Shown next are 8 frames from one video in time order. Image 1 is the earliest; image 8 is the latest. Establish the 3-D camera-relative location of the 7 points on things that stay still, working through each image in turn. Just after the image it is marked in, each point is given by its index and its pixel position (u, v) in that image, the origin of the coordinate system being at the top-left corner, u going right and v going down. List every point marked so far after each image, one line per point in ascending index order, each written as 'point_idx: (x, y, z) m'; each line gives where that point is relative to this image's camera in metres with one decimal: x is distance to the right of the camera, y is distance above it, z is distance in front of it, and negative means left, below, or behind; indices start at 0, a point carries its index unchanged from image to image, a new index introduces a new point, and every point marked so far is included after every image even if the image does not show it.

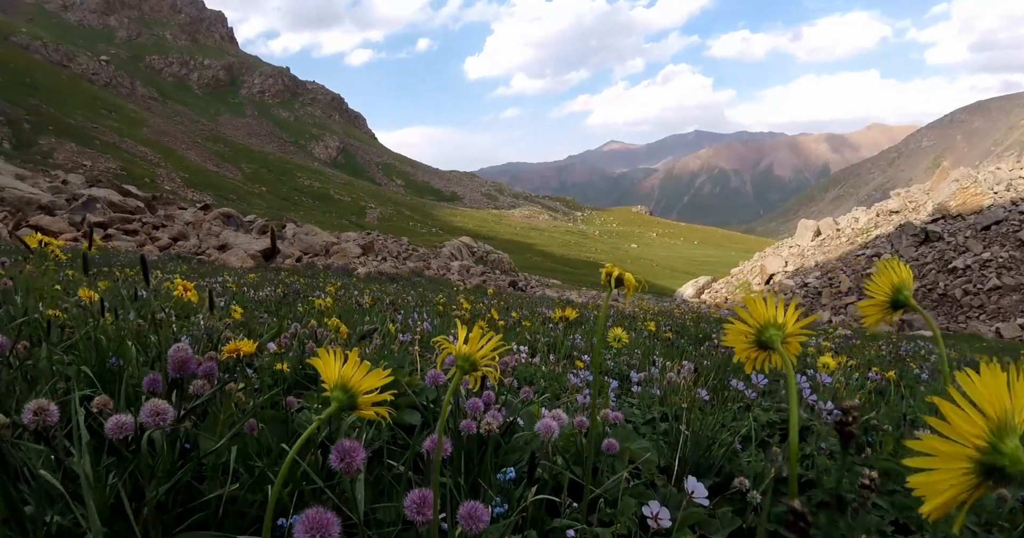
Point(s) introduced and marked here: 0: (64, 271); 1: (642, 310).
0: (-5.9, 0.0, +8.4) m
1: (+3.3, -1.2, +17.6) m
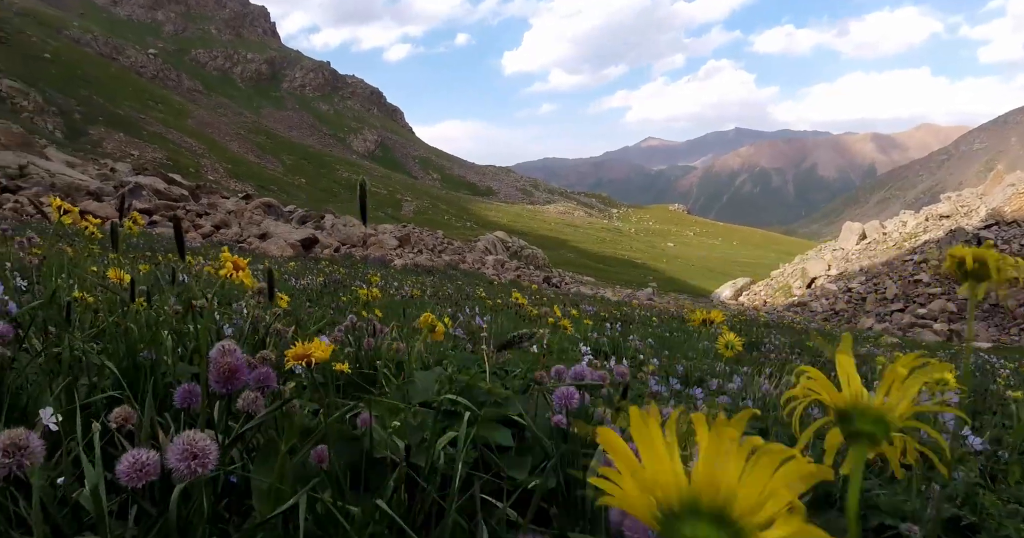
0: (-5.3, +0.2, +8.3) m
1: (+4.4, -1.1, +17.0) m
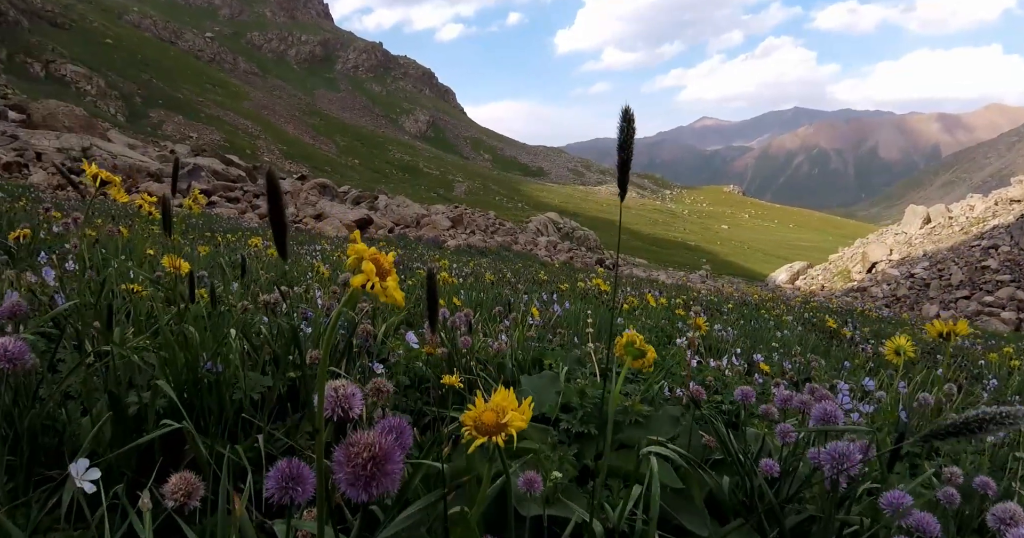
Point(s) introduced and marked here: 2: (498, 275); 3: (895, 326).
0: (-4.4, +0.5, +8.3) m
1: (+5.9, -0.7, +16.2) m
2: (-0.2, -0.1, +11.3) m
3: (+7.6, -1.1, +12.6) m
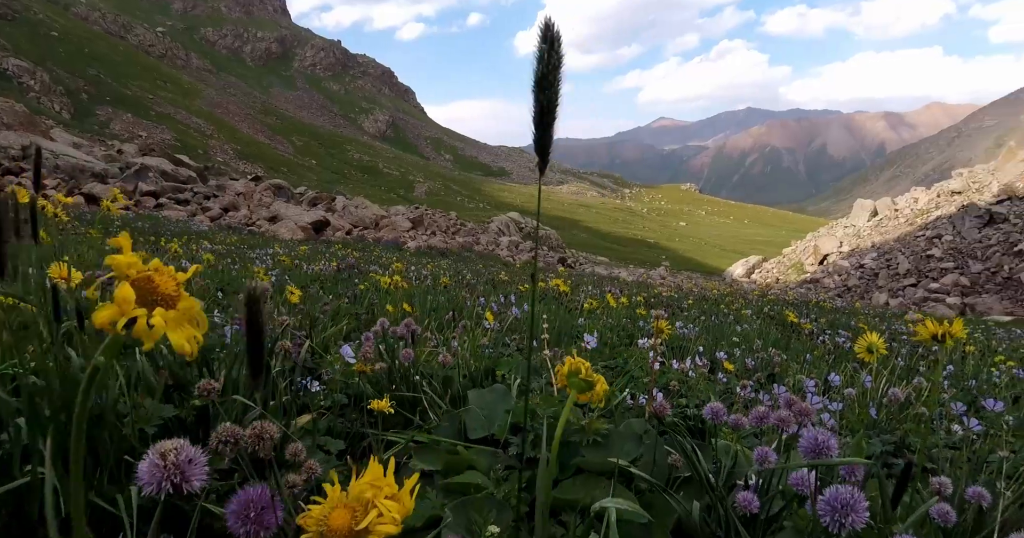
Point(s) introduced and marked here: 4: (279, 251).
0: (-4.9, +0.4, +7.8) m
1: (+4.9, -0.6, +16.4) m
2: (-0.9, -0.1, +11.1) m
3: (+6.8, -1.0, +12.9) m
4: (-4.5, +0.4, +12.4) m
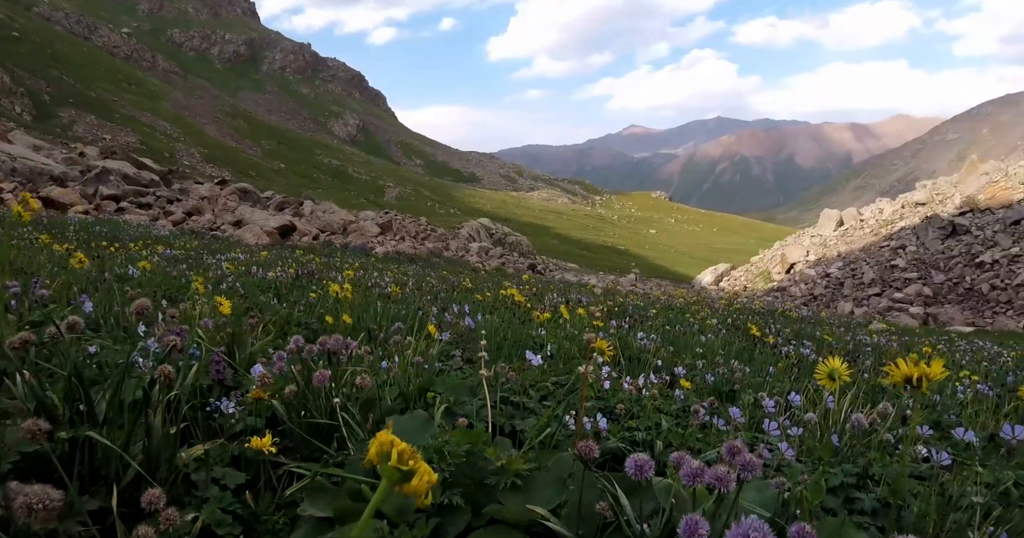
0: (-5.4, +0.3, +7.4) m
1: (+4.0, -0.8, +16.4) m
2: (-1.5, -0.2, +10.9) m
3: (+6.1, -1.2, +13.0) m
4: (-5.2, +0.2, +12.0) m
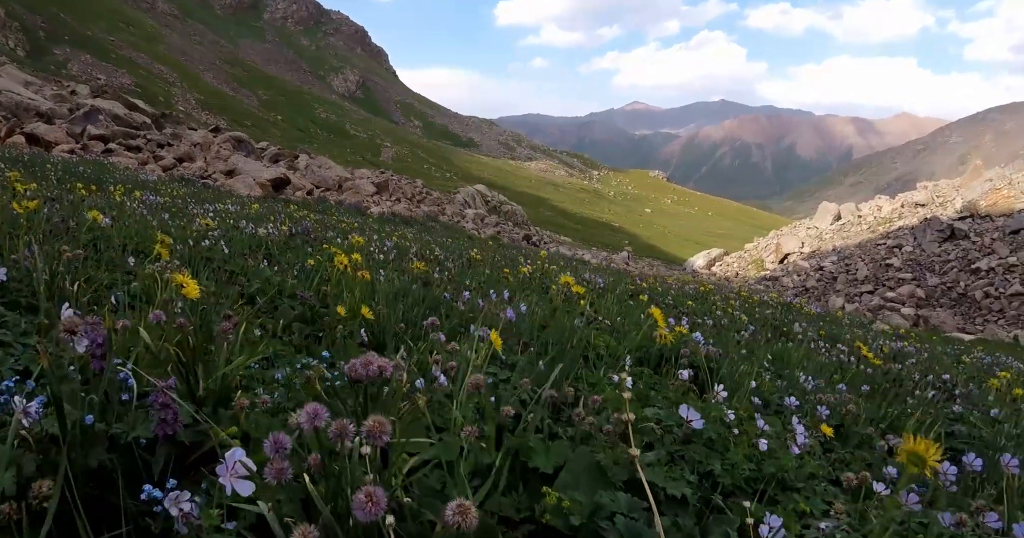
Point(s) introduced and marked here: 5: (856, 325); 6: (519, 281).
0: (-5.1, +0.9, +6.4) m
1: (+4.1, -0.4, +15.6) m
2: (-1.3, +0.3, +9.9) m
3: (+6.2, -1.1, +12.2) m
4: (-4.9, +1.1, +11.0) m
5: (+7.5, -1.2, +13.6) m
6: (+0.2, -0.1, +6.4) m
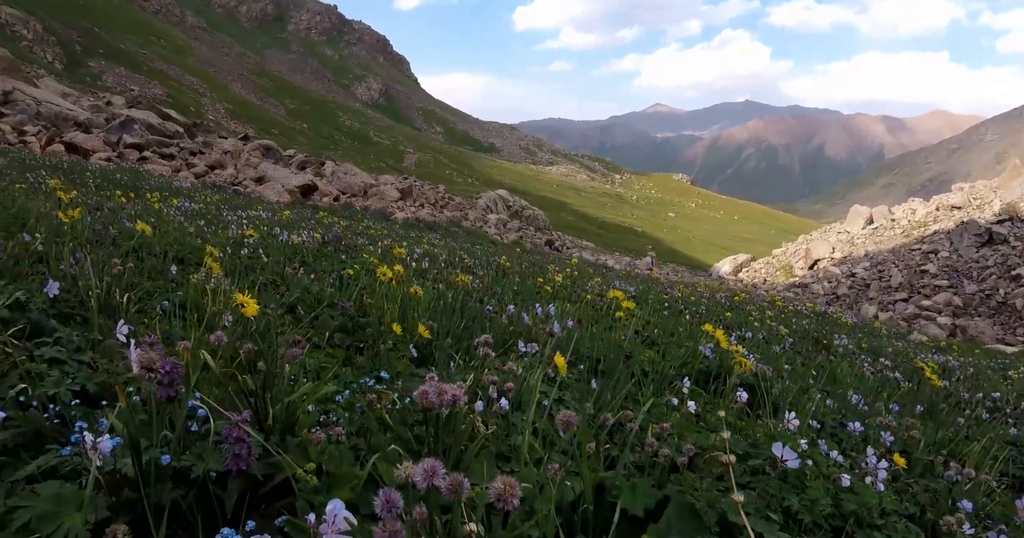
0: (-4.7, +0.8, +6.5) m
1: (+4.8, -0.5, +15.3) m
2: (-0.8, +0.2, +9.8) m
3: (+6.8, -1.2, +11.9) m
4: (-4.4, +0.9, +11.1) m
5: (+8.1, -1.3, +13.2) m
6: (+0.6, -0.2, +6.3) m
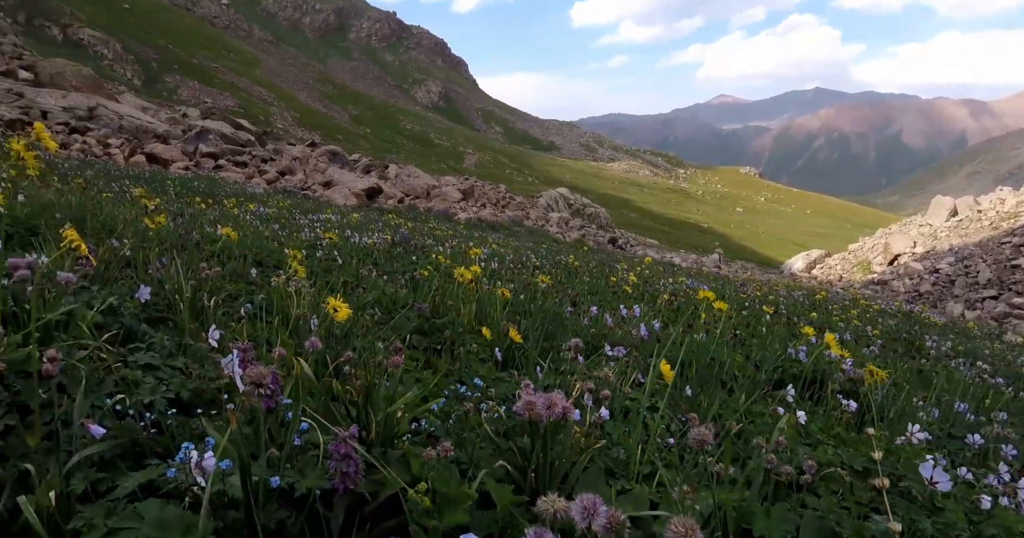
0: (-4.0, +0.8, +6.7) m
1: (+6.4, -0.4, +14.6) m
2: (+0.3, +0.2, +9.7) m
3: (+8.0, -1.1, +11.0) m
4: (-3.2, +0.9, +11.3) m
5: (+9.4, -1.2, +12.2) m
6: (+1.3, -0.2, +6.0) m
